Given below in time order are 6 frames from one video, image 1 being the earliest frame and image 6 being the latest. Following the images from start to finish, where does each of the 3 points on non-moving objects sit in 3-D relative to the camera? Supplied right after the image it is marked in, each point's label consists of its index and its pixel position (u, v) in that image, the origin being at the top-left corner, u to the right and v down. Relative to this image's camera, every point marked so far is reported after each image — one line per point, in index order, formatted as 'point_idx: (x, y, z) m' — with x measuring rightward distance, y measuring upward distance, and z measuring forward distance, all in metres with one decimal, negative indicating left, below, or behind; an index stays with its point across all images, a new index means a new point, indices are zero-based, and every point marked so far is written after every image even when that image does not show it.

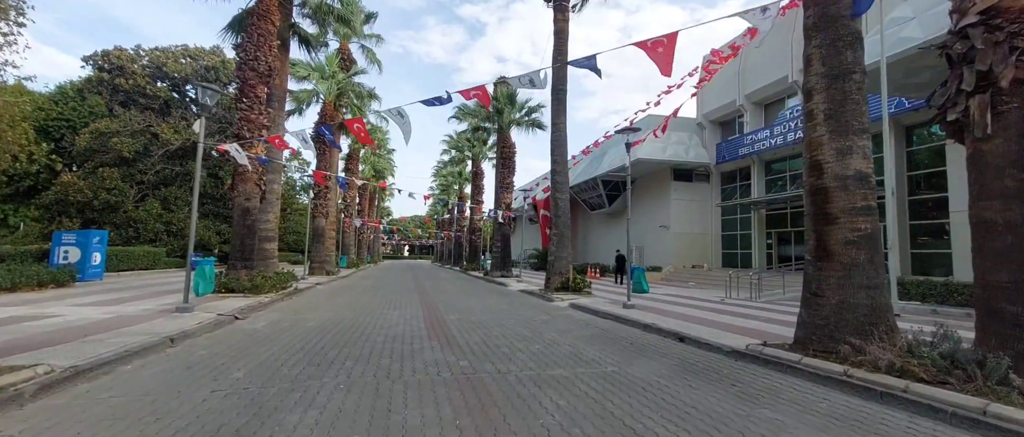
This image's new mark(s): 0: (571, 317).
0: (+1.6, -2.7, +11.6) m
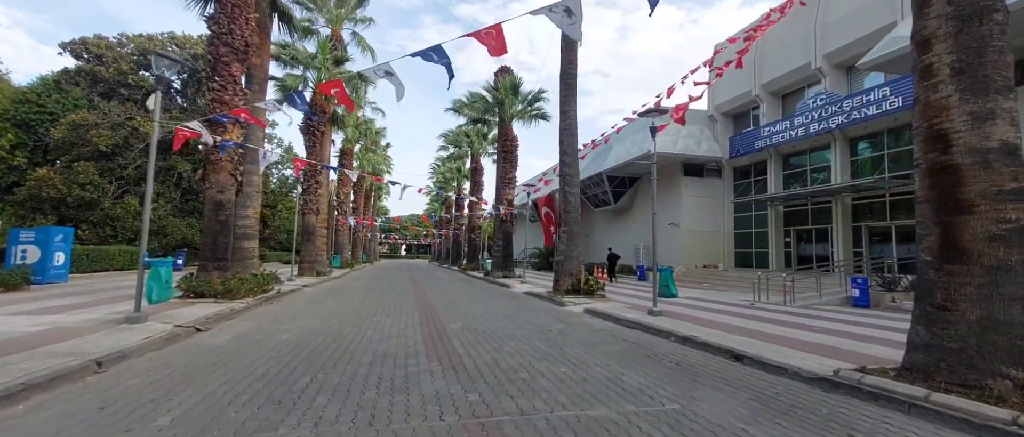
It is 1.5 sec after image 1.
0: (+1.8, -2.5, +10.1) m
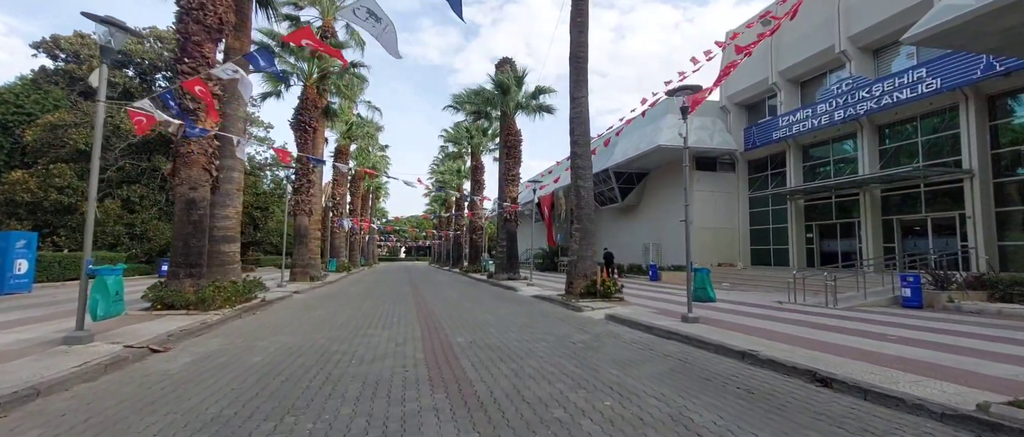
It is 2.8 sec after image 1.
0: (+2.2, -2.4, +8.6) m
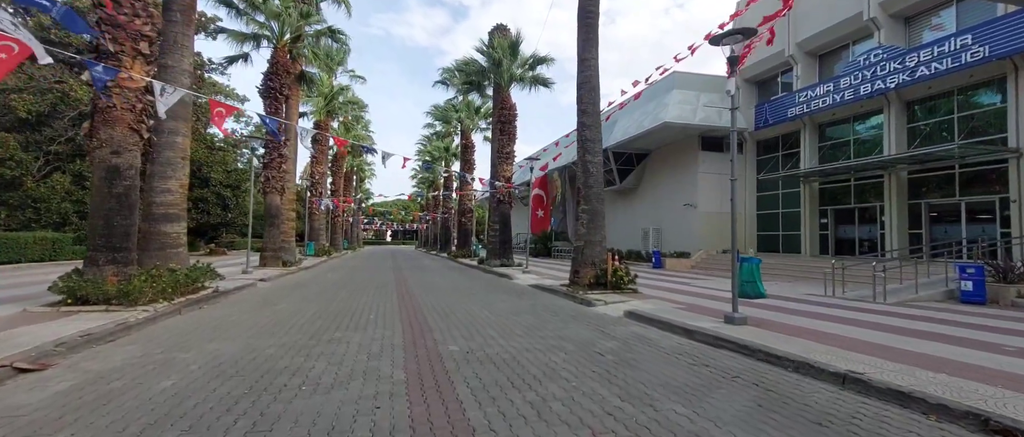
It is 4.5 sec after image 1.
0: (+2.3, -2.0, +6.8) m
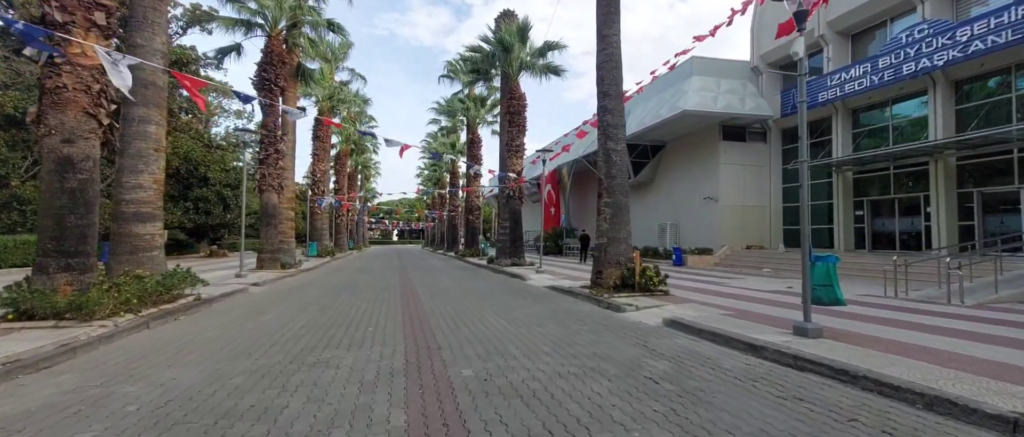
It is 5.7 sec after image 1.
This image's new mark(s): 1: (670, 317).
0: (+2.6, -1.9, +5.5) m
1: (+3.0, -1.9, +8.4) m
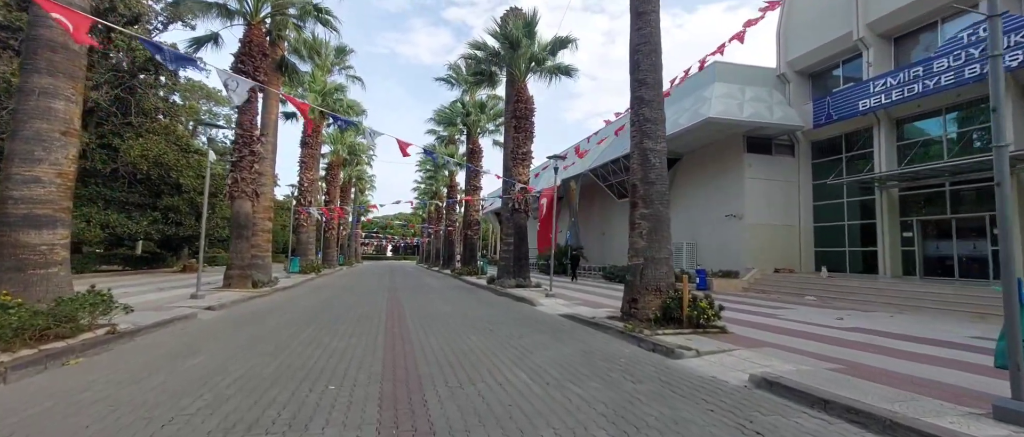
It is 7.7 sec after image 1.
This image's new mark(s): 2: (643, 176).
0: (+3.0, -2.0, +3.1) m
1: (+3.4, -2.1, +6.0) m
2: (+3.0, +1.0, +9.9) m
